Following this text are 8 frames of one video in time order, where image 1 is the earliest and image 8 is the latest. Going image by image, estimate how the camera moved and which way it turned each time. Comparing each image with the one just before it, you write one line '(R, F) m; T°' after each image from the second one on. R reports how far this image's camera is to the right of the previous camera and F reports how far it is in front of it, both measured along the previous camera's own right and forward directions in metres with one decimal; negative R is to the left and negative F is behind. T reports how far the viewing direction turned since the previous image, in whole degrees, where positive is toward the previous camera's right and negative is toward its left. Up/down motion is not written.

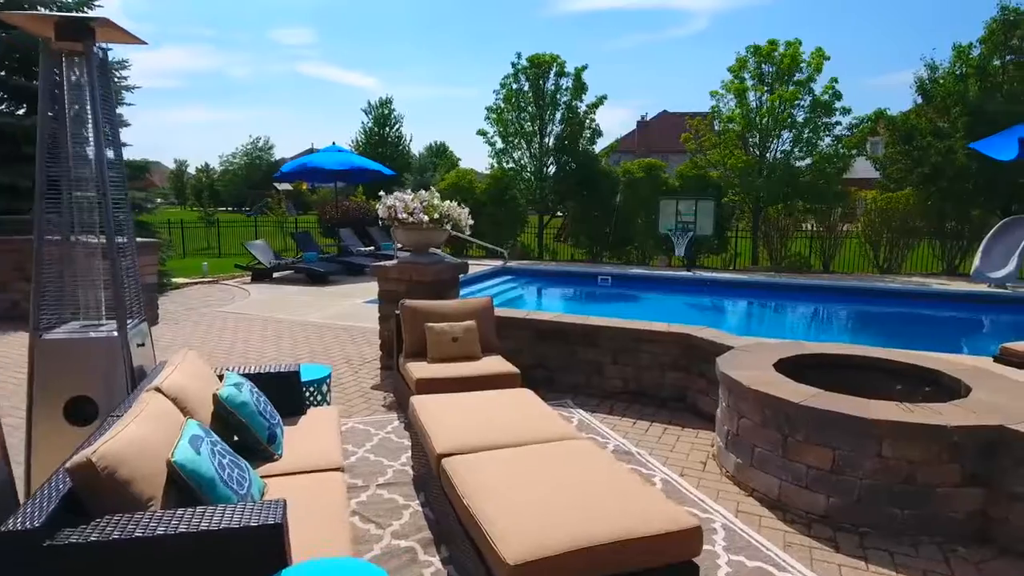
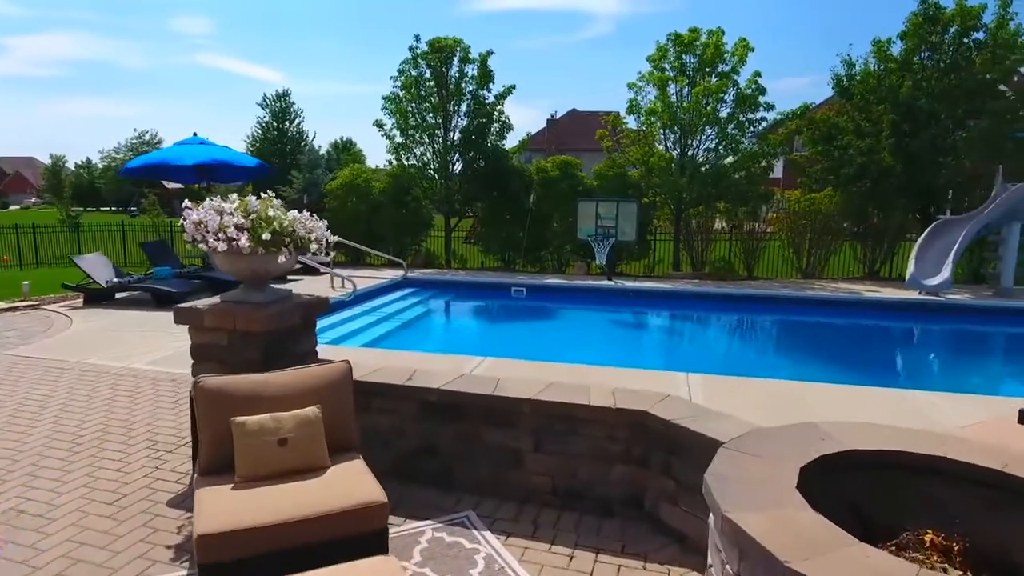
(+0.2, +1.5) m; +7°
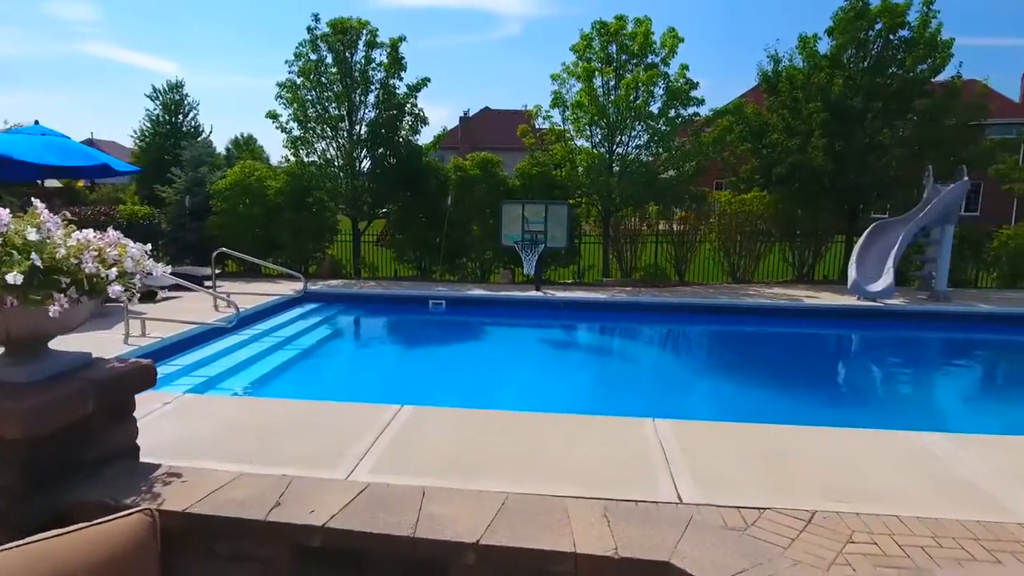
(0.0, +1.2) m; +7°
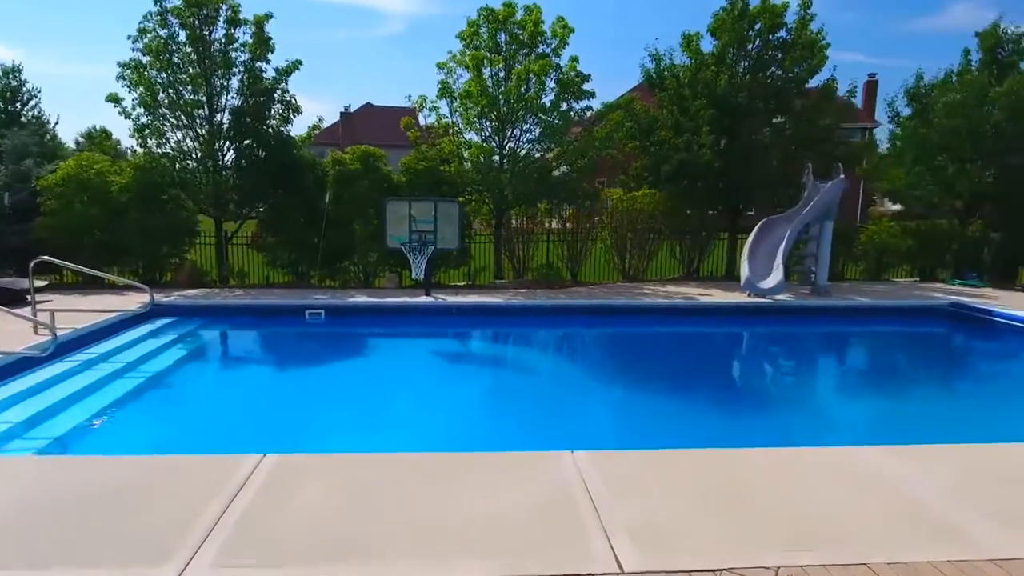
(0.0, +0.8) m; +10°
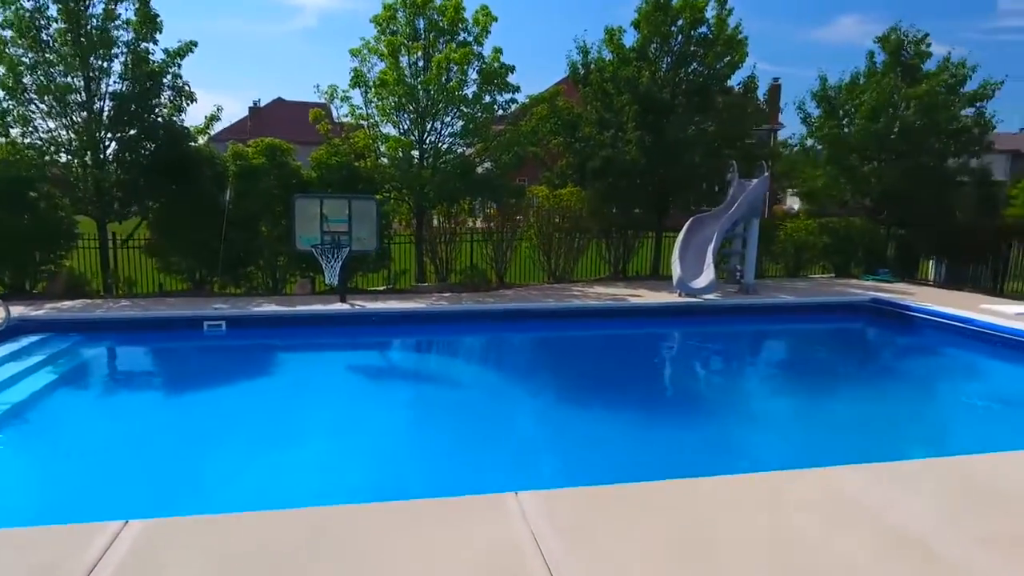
(0.0, +0.6) m; +7°
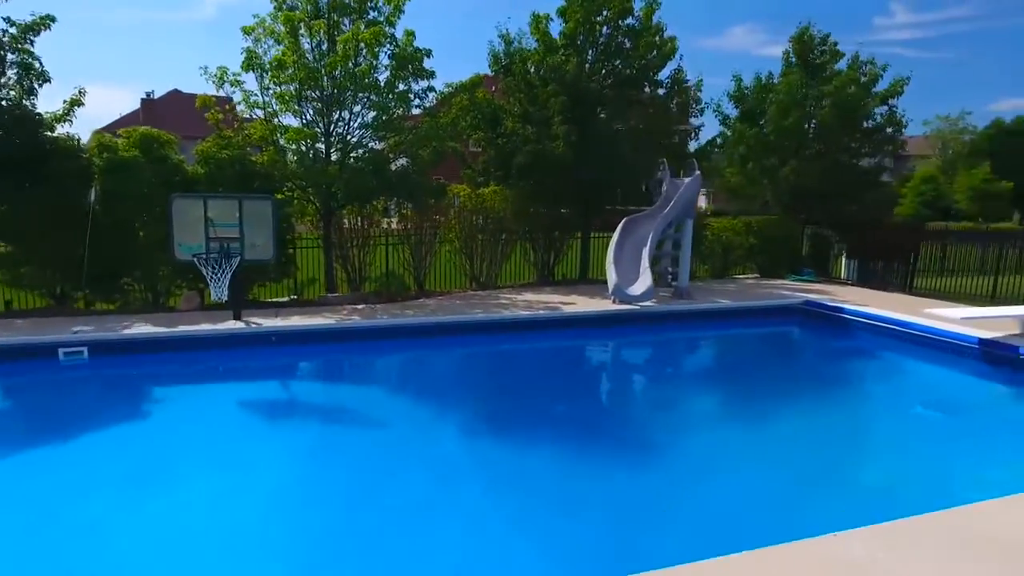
(-0.1, +1.0) m; +7°
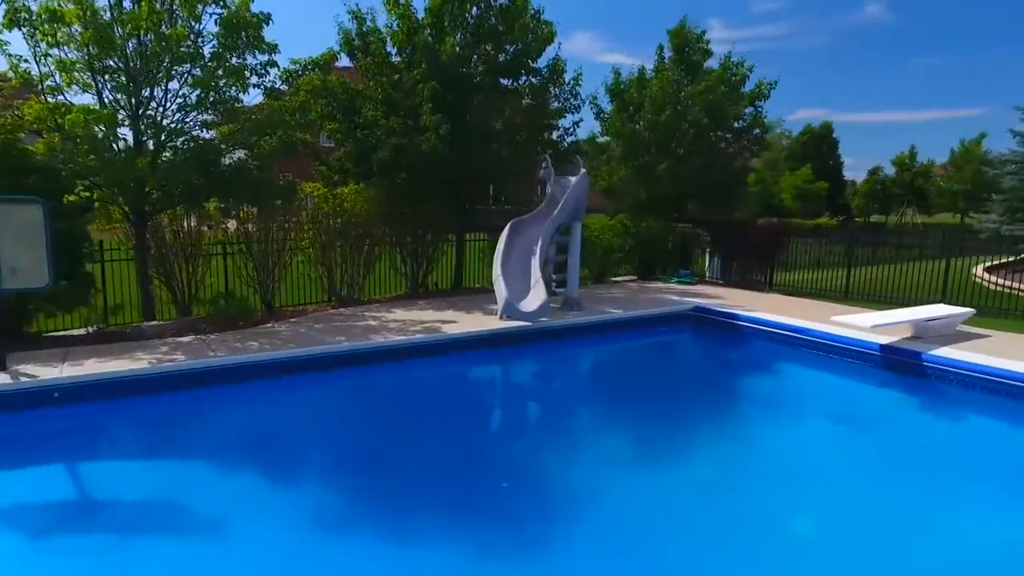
(-0.2, +1.4) m; +12°
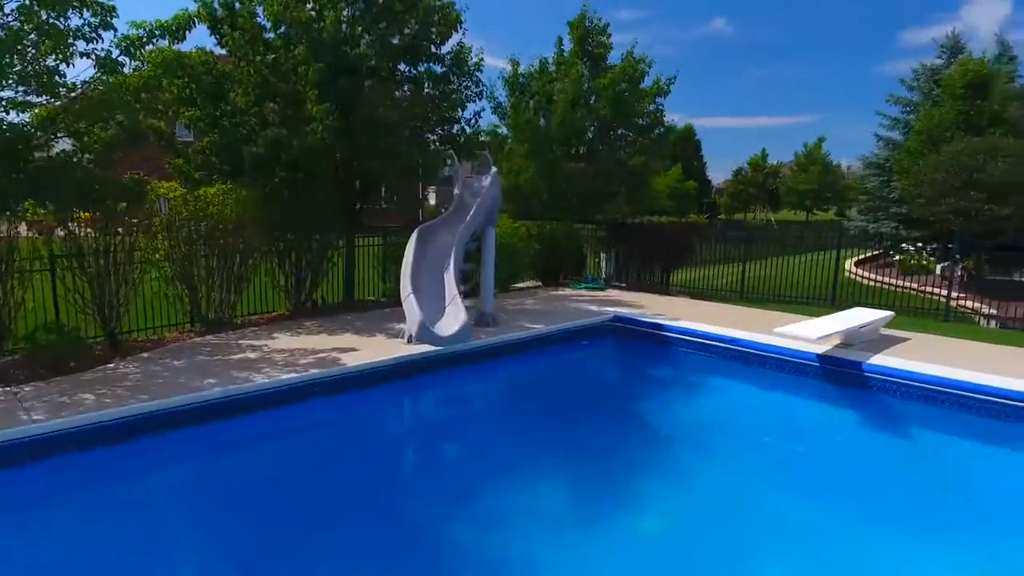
(-0.4, +1.2) m; +10°
